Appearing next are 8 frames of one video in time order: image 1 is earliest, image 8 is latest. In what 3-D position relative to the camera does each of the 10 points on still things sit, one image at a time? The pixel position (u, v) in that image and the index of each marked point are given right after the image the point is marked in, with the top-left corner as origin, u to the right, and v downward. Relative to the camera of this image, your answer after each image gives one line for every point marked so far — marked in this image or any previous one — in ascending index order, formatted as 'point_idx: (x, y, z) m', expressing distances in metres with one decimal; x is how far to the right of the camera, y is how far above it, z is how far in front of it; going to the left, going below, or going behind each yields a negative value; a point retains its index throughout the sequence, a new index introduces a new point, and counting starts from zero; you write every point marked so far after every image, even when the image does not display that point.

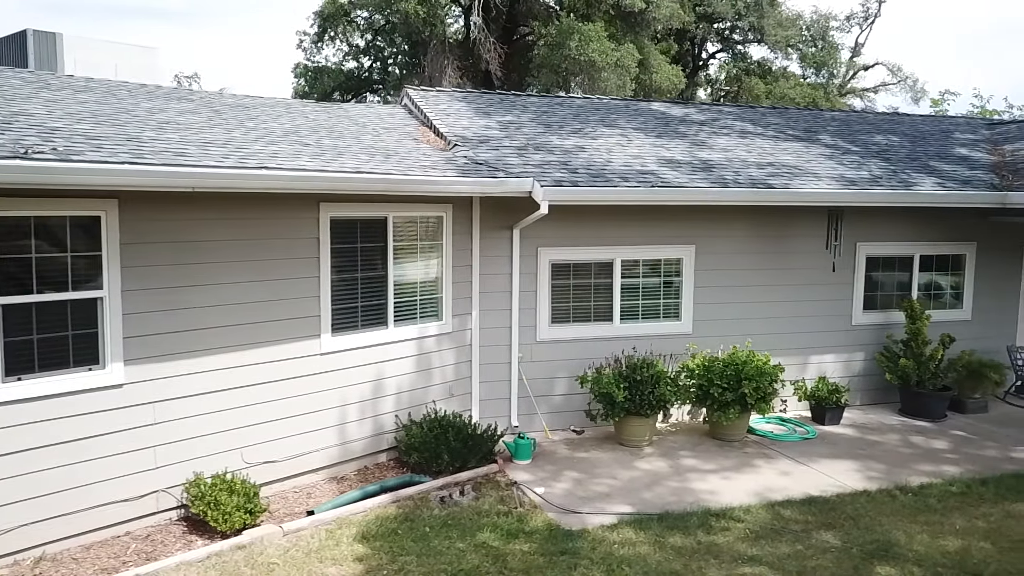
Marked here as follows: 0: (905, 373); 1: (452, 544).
0: (+3.0, -0.7, +8.0) m
1: (-0.3, -1.2, +4.9) m
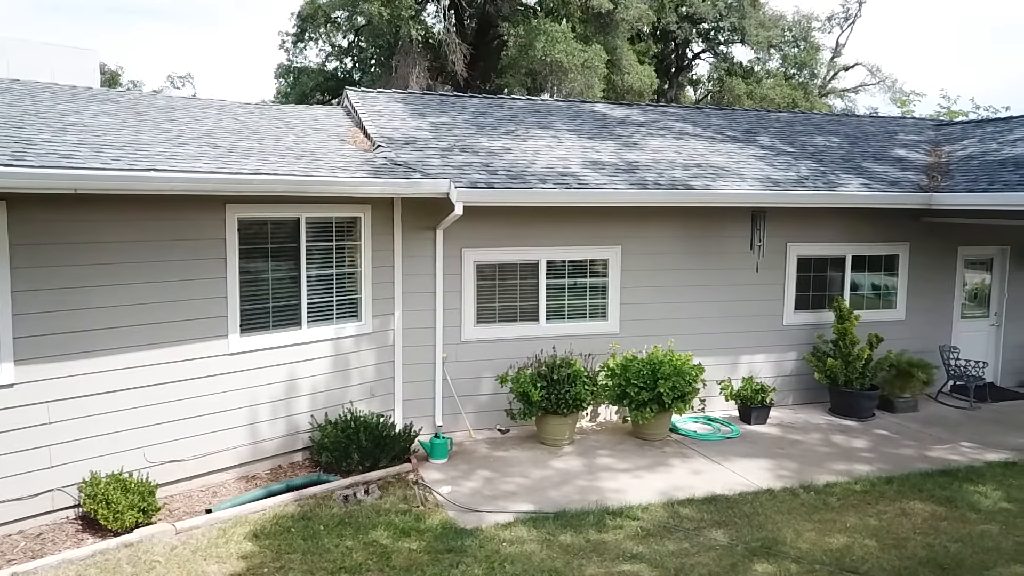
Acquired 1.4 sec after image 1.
0: (+2.5, -0.7, +8.1) m
1: (-0.8, -1.2, +5.0) m
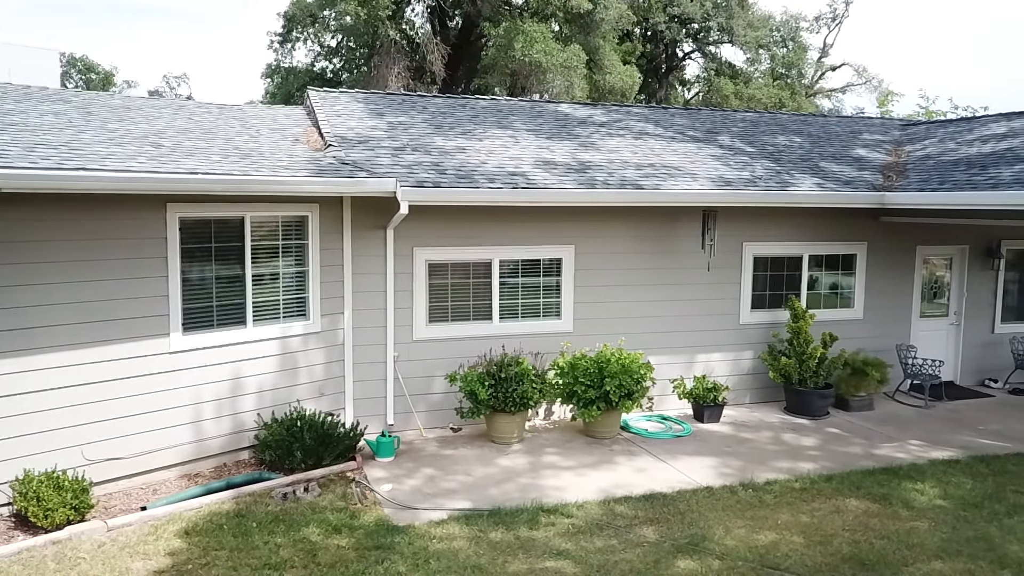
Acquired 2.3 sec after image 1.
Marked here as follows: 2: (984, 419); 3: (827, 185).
0: (+2.2, -0.7, +8.1) m
1: (-1.2, -1.2, +5.0) m
2: (+3.7, -1.0, +8.0) m
3: (+2.4, +0.8, +8.0) m
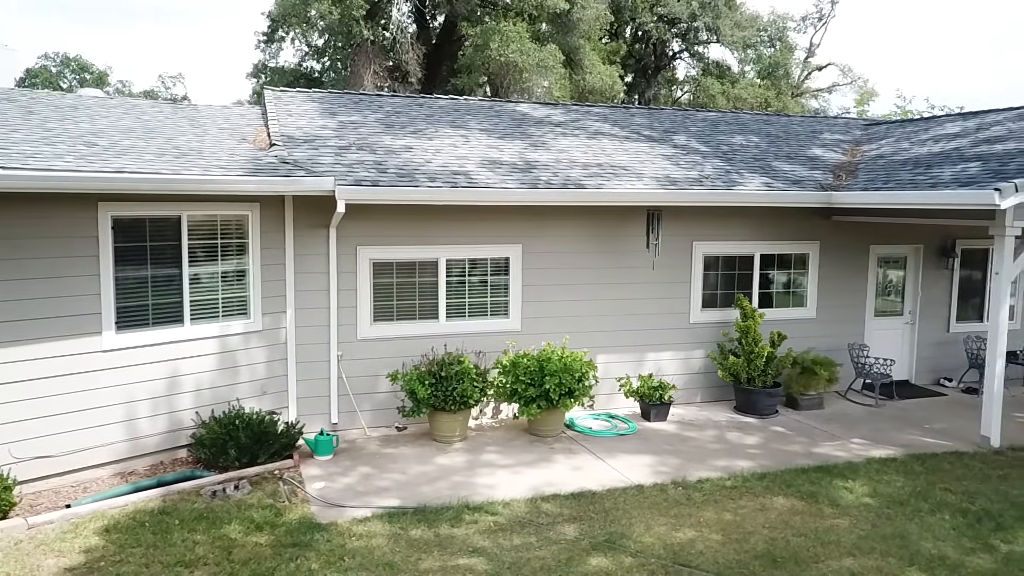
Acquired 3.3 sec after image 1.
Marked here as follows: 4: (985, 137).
0: (+1.8, -0.7, +8.1) m
1: (-1.6, -1.2, +5.0) m
2: (+3.3, -1.0, +8.1) m
3: (+2.0, +0.8, +8.1) m
4: (+3.8, +1.2, +8.3) m
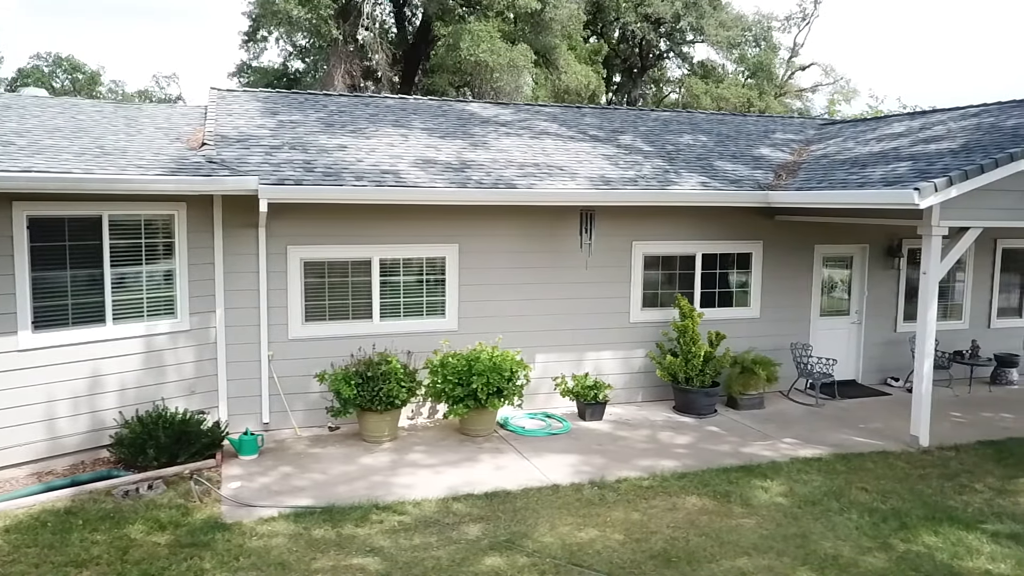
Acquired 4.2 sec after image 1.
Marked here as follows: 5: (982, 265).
0: (+1.3, -0.6, +8.1) m
1: (-2.0, -1.2, +5.0) m
2: (+2.8, -1.0, +8.1) m
3: (+1.6, +0.8, +8.1) m
4: (+3.3, +1.2, +8.3) m
5: (+4.5, +0.2, +9.9) m
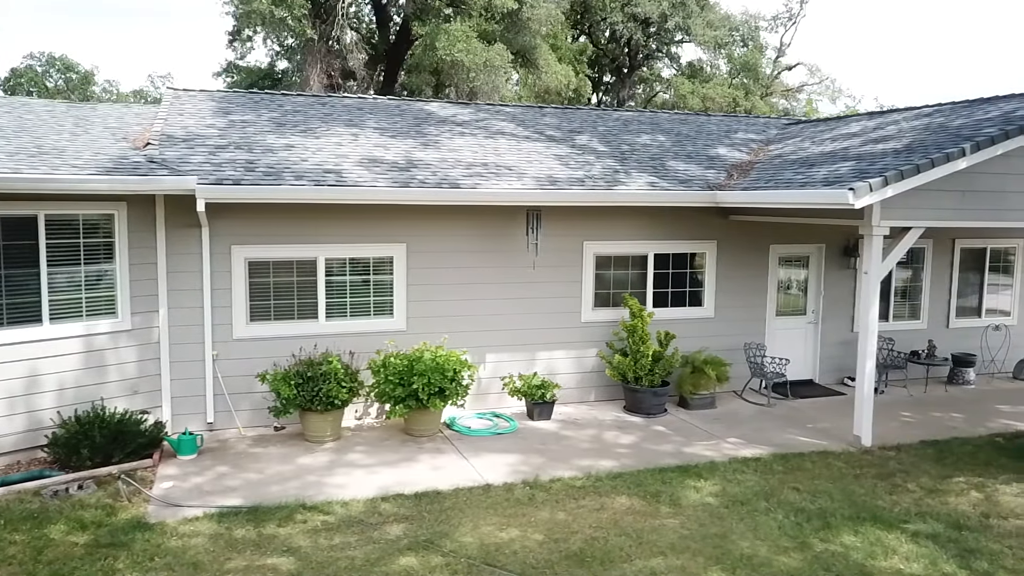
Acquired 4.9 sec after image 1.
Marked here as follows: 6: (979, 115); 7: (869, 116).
0: (+0.9, -0.6, +8.1) m
1: (-2.4, -1.2, +5.0) m
2: (+2.4, -1.0, +8.1) m
3: (+1.2, +0.8, +8.1) m
4: (+2.9, +1.2, +8.3) m
5: (+4.1, +0.2, +9.9) m
6: (+3.5, +1.3, +7.6) m
7: (+3.4, +1.6, +9.7) m
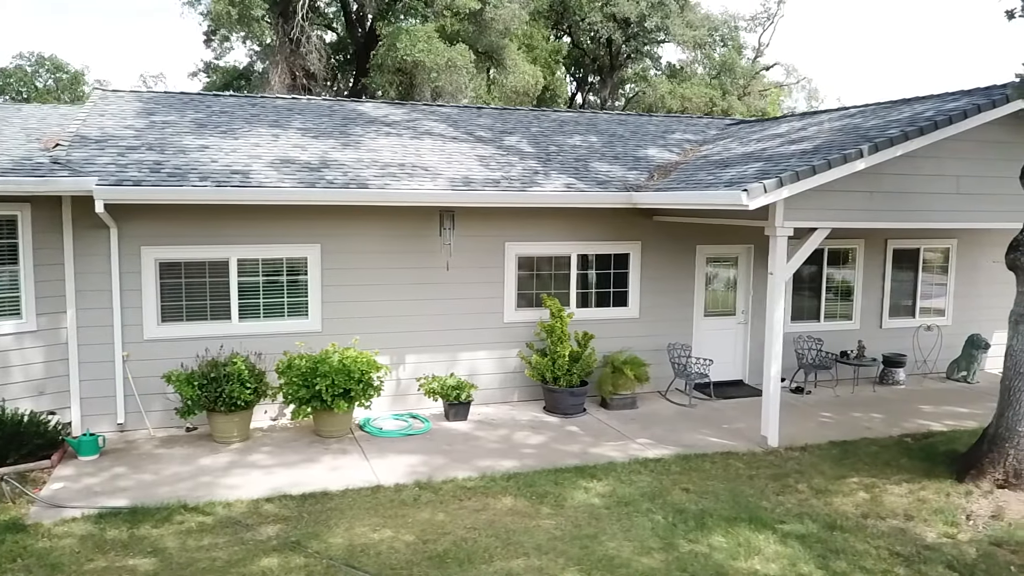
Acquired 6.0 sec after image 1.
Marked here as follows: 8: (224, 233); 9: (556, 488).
0: (+0.2, -0.7, +8.1) m
1: (-3.1, -1.2, +5.0) m
2: (+1.7, -1.0, +8.1) m
3: (+0.5, +0.8, +8.1) m
4: (+2.3, +1.2, +8.4) m
5: (+3.5, +0.2, +9.9) m
6: (+2.8, +1.3, +7.7) m
7: (+2.7, +1.6, +9.8) m
8: (-2.1, +0.4, +7.5) m
9: (+0.3, -1.2, +6.0) m
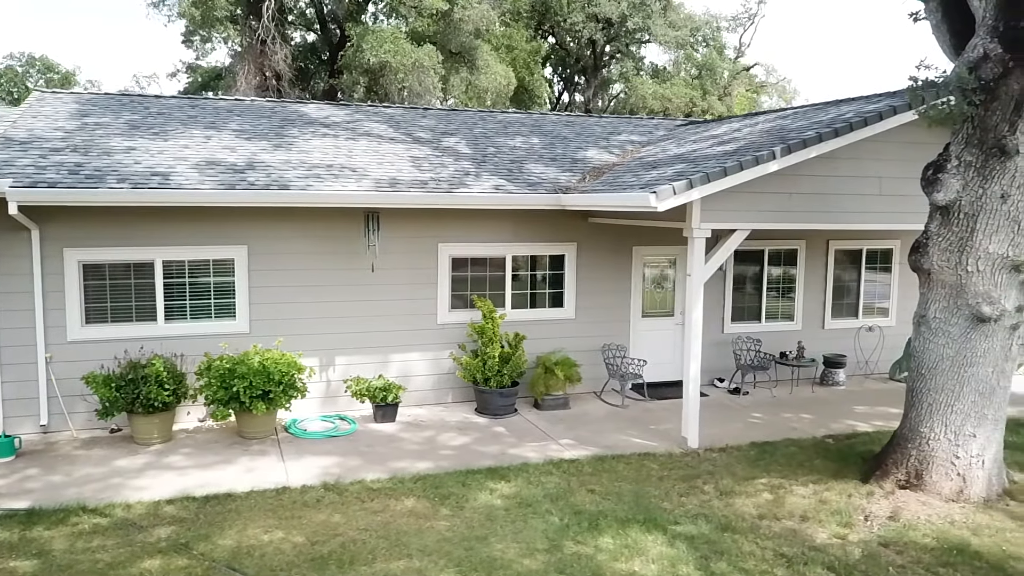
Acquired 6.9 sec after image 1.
0: (-0.3, -0.7, +8.1) m
1: (-3.6, -1.2, +5.0) m
2: (+1.2, -1.0, +8.1) m
3: (0.0, +0.8, +8.1) m
4: (+1.7, +1.2, +8.4) m
5: (+2.9, +0.2, +9.9) m
6: (+2.3, +1.3, +7.7) m
7: (+2.2, +1.6, +9.8) m
8: (-2.6, +0.4, +7.5) m
9: (-0.3, -1.2, +6.0) m
